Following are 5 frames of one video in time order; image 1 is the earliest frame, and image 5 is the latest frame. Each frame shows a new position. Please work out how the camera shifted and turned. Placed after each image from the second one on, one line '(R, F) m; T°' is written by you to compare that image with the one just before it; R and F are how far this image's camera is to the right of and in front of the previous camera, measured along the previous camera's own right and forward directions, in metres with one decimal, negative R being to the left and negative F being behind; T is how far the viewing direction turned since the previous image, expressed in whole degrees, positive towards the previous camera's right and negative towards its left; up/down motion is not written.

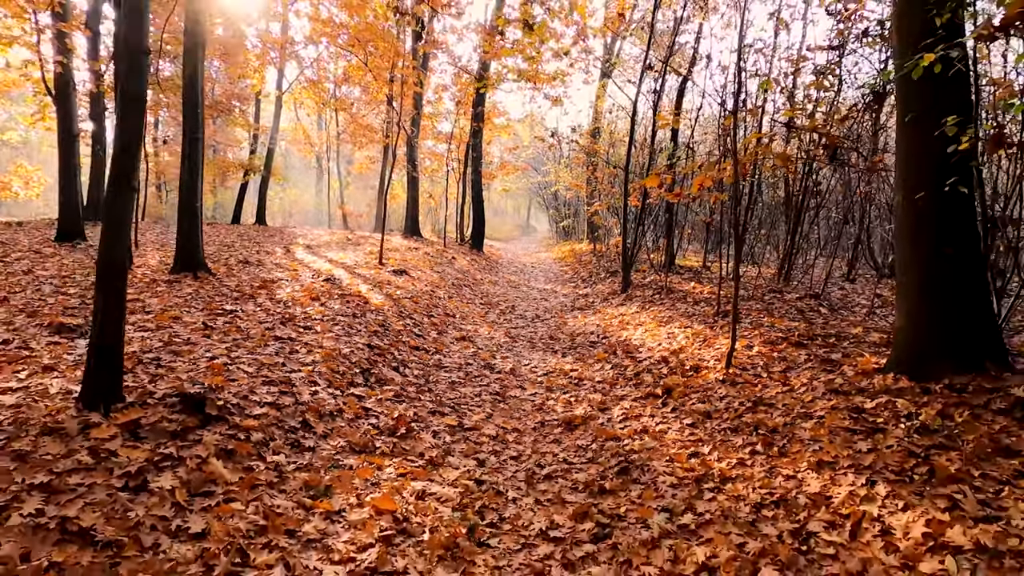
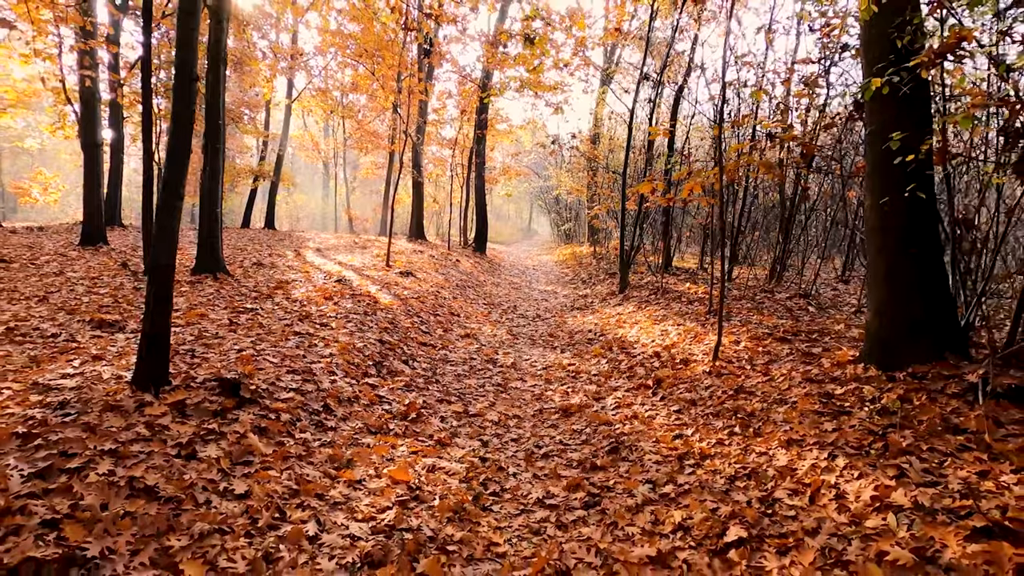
(0.0, -0.5) m; 0°
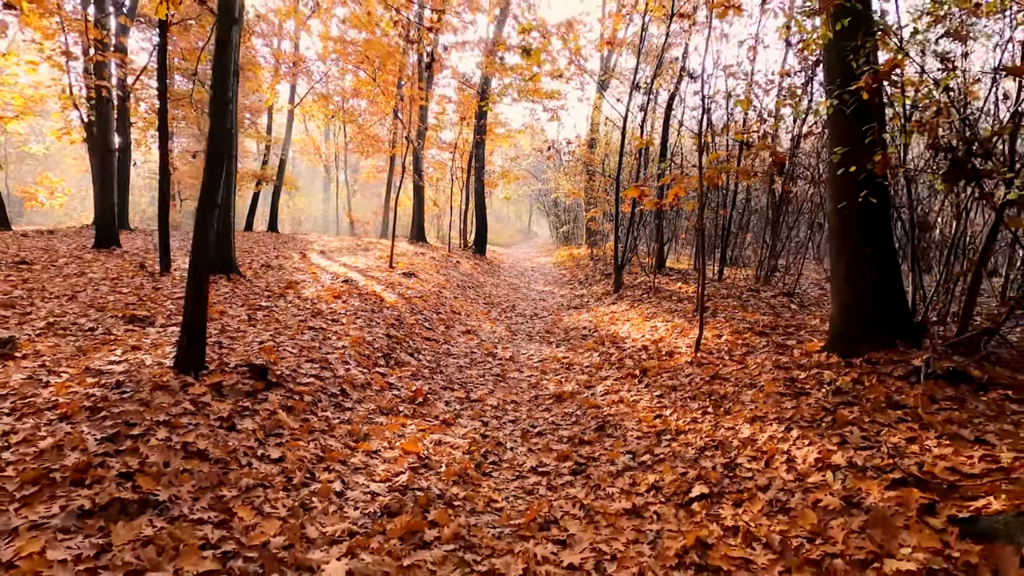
(0.0, -0.6) m; 0°
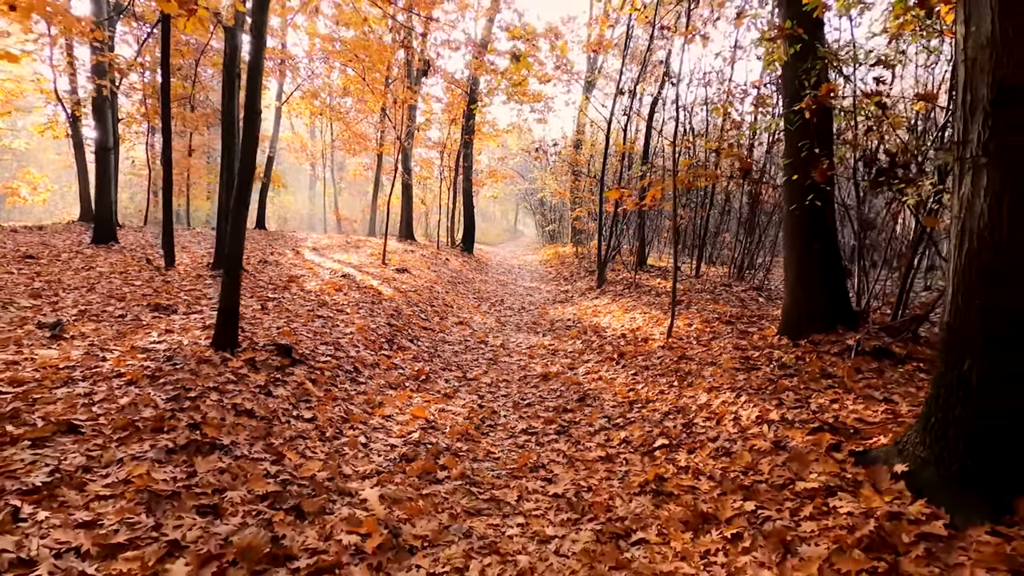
(-0.1, -0.9) m; +2°
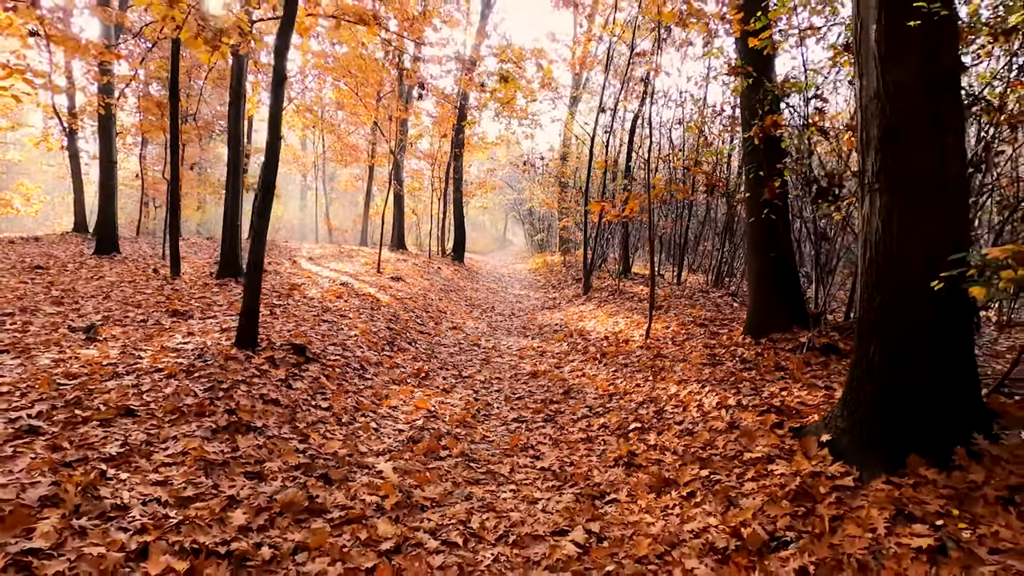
(0.0, -0.8) m; +1°
